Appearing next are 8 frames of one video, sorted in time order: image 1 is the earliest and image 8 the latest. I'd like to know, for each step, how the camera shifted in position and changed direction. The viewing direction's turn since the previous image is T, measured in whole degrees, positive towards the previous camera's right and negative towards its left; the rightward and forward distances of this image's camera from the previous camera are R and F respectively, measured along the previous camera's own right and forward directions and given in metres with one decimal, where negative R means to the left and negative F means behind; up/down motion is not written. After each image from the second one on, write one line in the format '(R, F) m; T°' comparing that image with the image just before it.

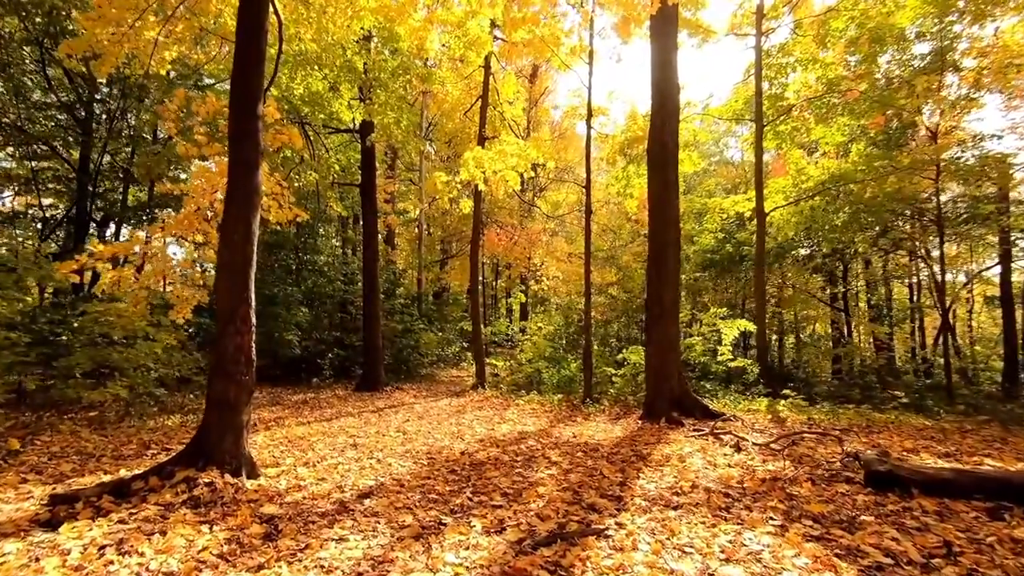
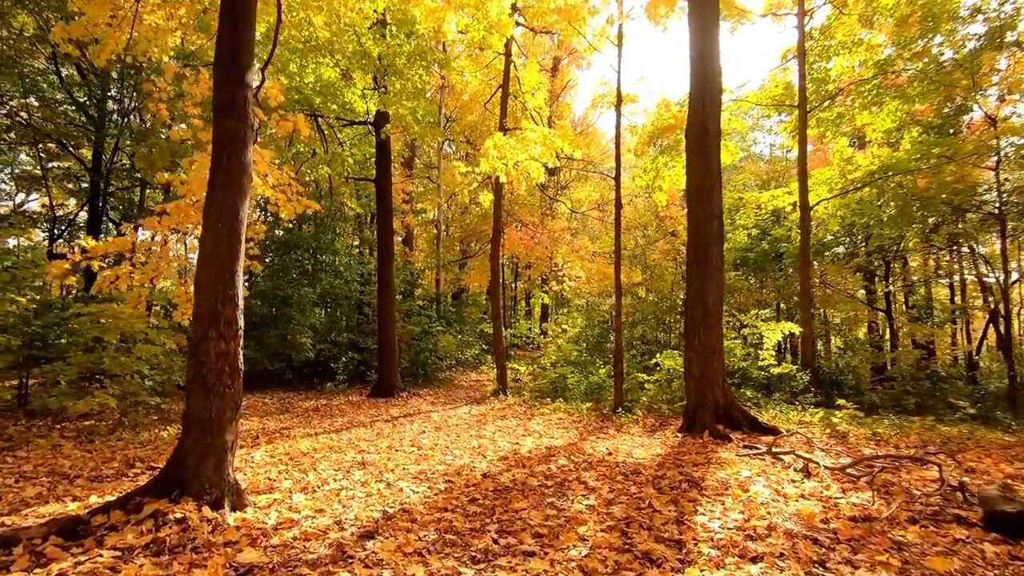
(-0.1, +0.7) m; -2°
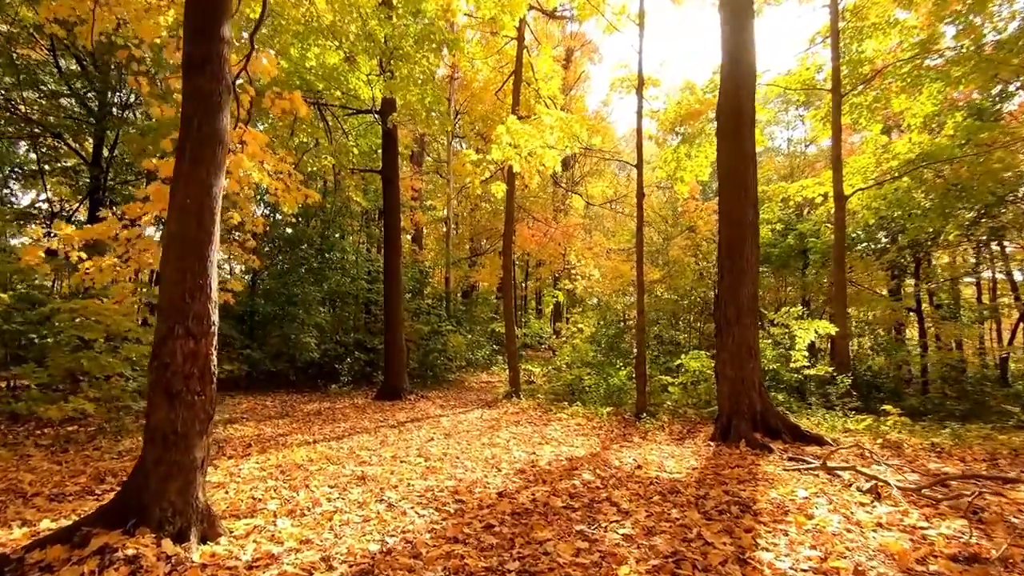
(-0.1, +0.6) m; -1°
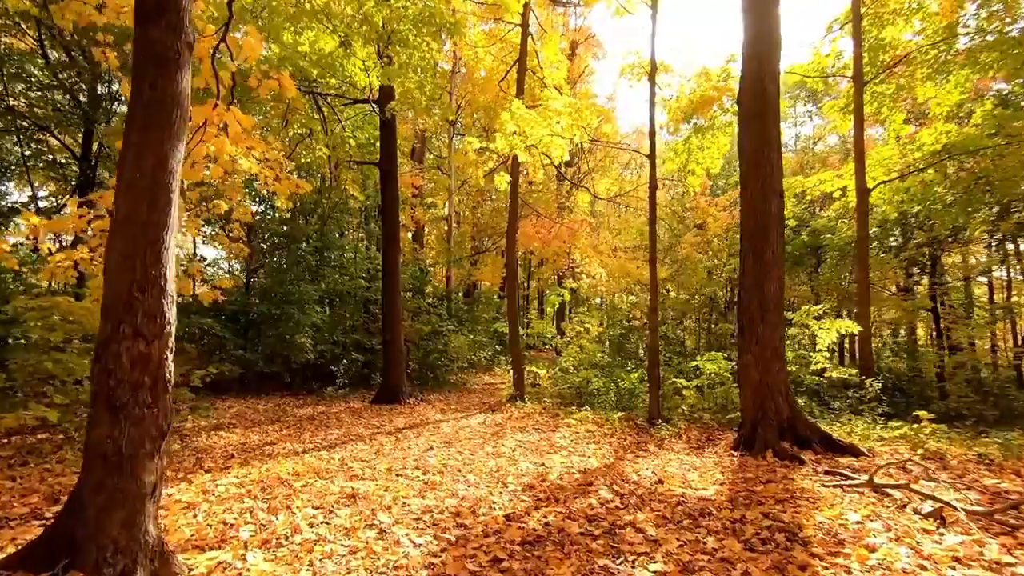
(-0.1, +0.5) m; 0°
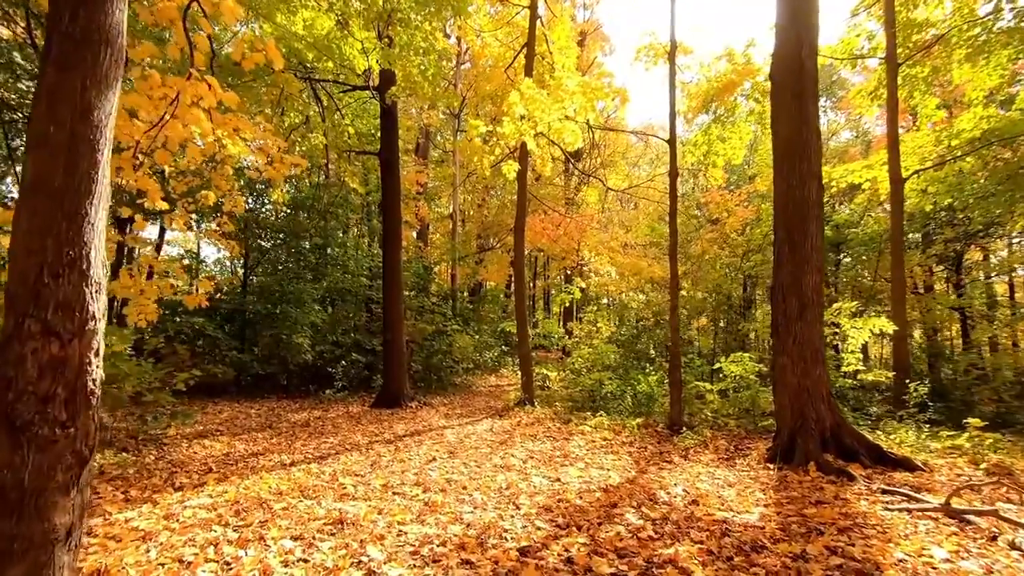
(-0.1, +0.6) m; -1°
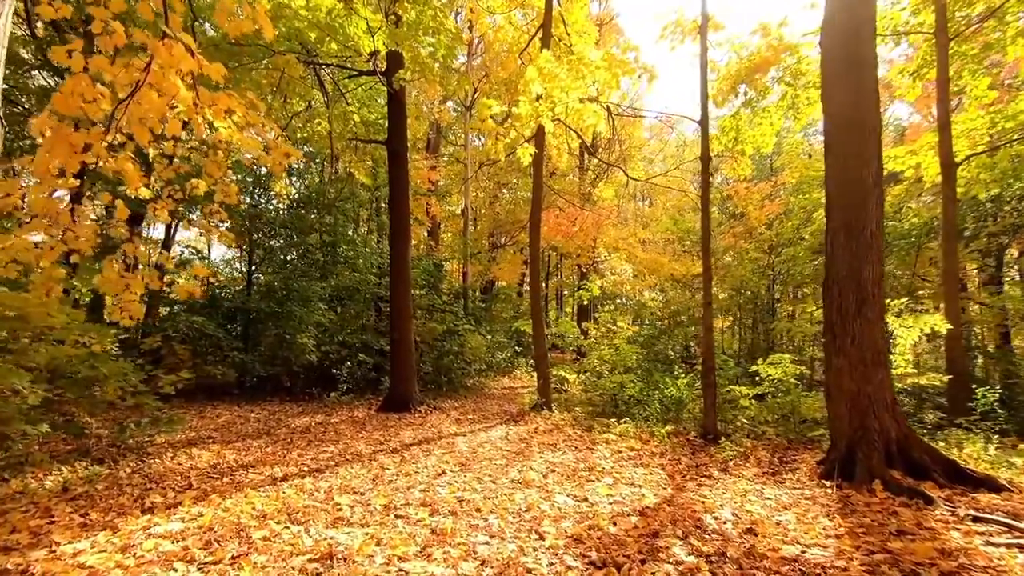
(-0.1, +0.6) m; -1°
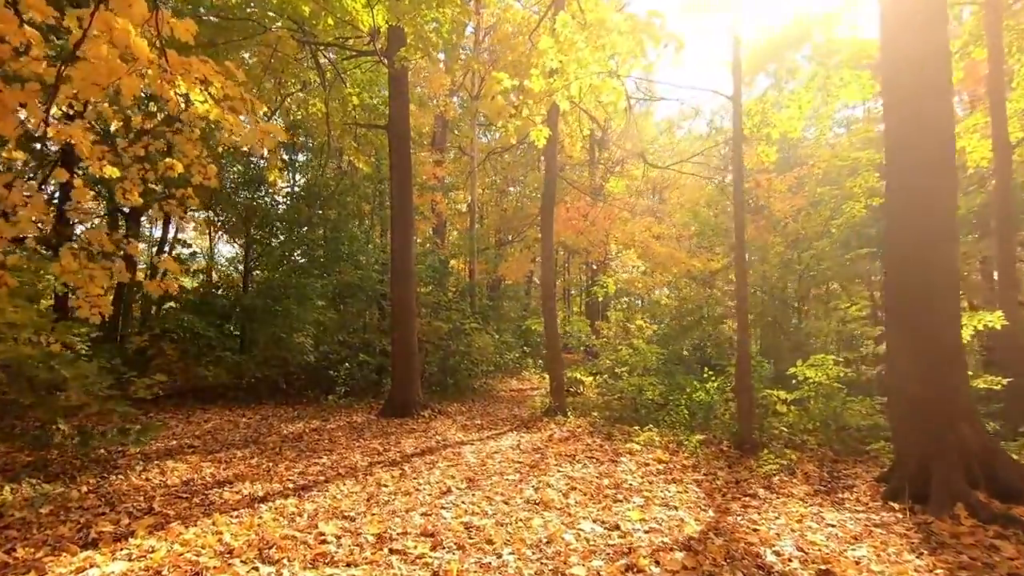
(-0.1, +0.7) m; -1°
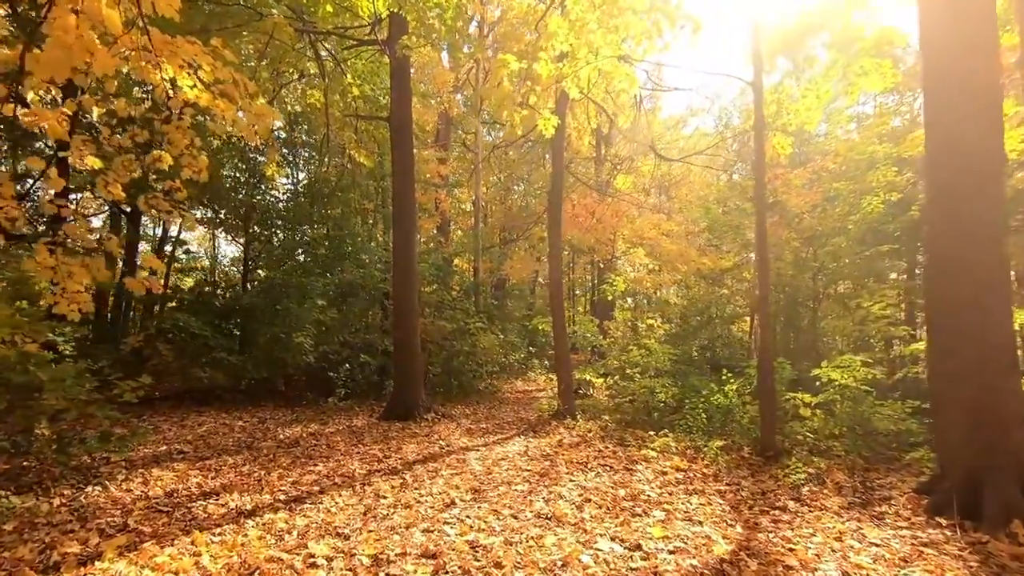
(0.0, +0.4) m; 0°
